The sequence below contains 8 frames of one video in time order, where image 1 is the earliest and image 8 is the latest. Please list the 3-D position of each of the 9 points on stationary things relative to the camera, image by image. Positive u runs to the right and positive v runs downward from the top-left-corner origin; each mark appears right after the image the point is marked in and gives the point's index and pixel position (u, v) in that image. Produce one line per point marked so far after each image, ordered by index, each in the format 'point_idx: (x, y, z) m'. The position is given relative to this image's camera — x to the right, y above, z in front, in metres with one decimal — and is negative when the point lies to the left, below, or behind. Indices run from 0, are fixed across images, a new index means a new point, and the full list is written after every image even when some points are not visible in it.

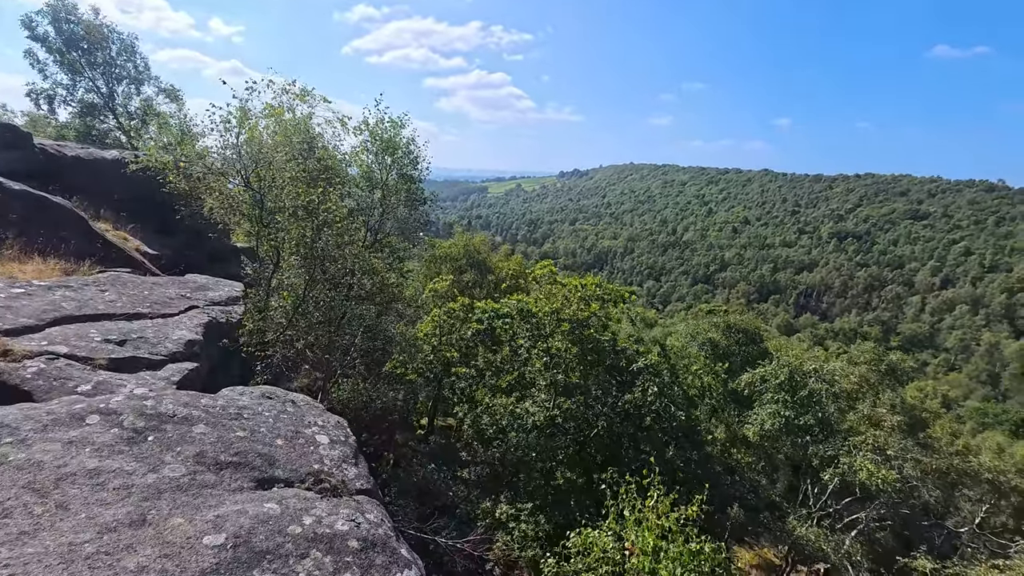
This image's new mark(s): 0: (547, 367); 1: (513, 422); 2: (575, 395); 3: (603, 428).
0: (+1.0, -2.2, +12.5) m
1: (-0.2, -3.1, +11.7) m
2: (+1.7, -2.6, +12.2) m
3: (+2.3, -3.5, +12.2) m
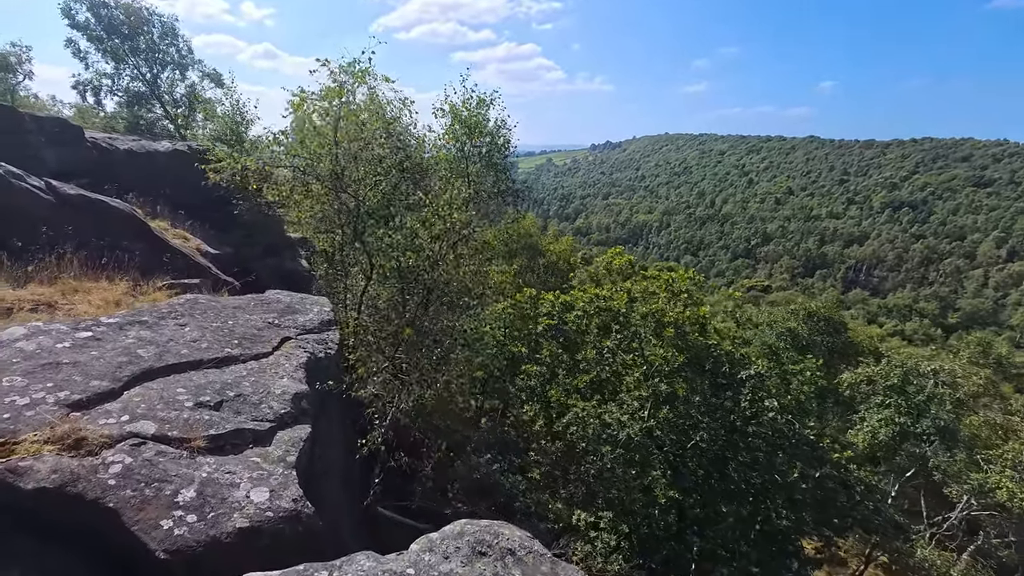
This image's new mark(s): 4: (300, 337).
0: (+3.1, -2.1, +11.2) m
1: (+1.9, -3.1, +10.5) m
2: (+3.8, -2.5, +10.9) m
3: (+4.4, -3.5, +10.9) m
4: (-3.0, -0.8, +6.6) m
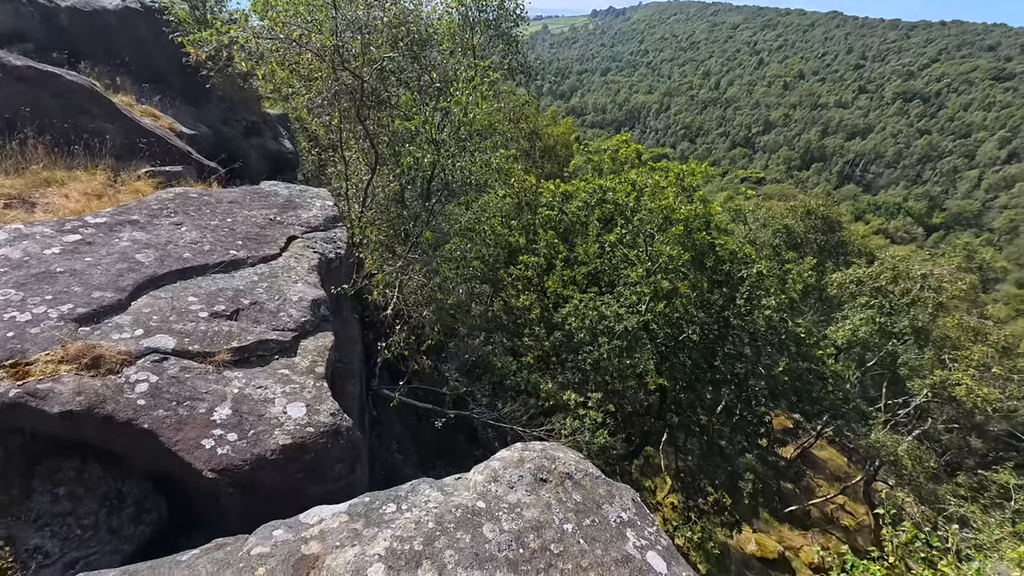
0: (+3.1, +0.3, +11.2) m
1: (+1.9, -0.8, +10.7) m
2: (+3.8, -0.2, +11.0) m
3: (+4.3, -1.1, +11.3) m
4: (-2.8, +0.7, +6.3) m
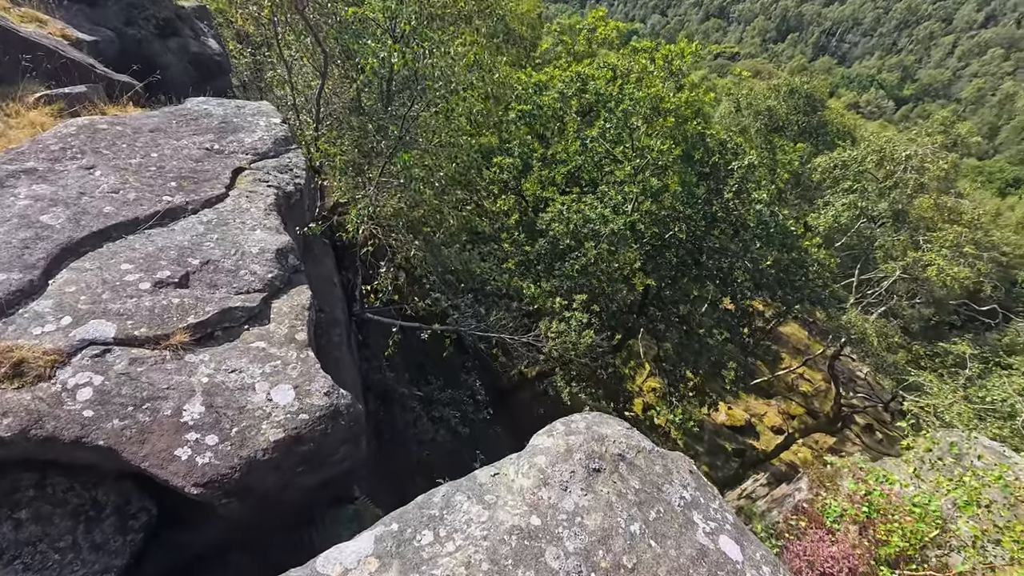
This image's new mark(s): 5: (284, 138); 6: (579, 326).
0: (+2.6, +2.6, +10.6) m
1: (+1.5, +1.3, +10.3) m
2: (+3.4, +2.1, +10.5) m
3: (+4.0, +1.3, +11.0) m
4: (-2.9, +1.4, +5.4) m
5: (-2.9, +1.9, +6.0) m
6: (+1.5, -0.8, +10.1) m
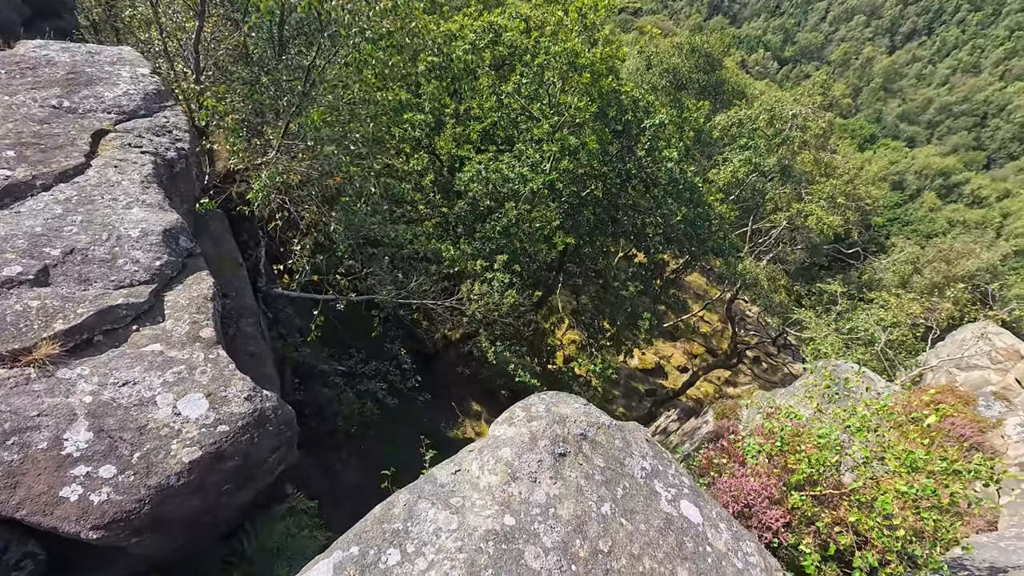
0: (+0.8, +3.5, +10.5) m
1: (-0.2, +2.1, +10.1) m
2: (+1.5, +3.0, +10.5) m
3: (+2.1, +2.3, +11.2) m
4: (-3.7, +1.6, +4.5) m
5: (-3.8, +2.1, +5.1) m
6: (-0.2, 0.0, +10.1) m
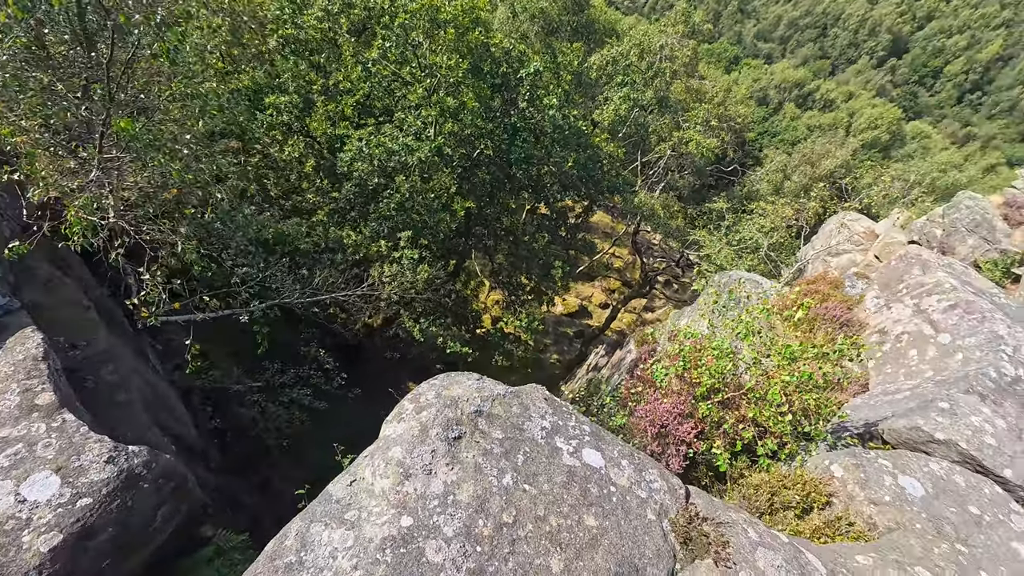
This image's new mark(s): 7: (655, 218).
0: (-1.9, +4.1, +10.0) m
1: (-2.5, +2.5, +9.6) m
2: (-1.1, +3.8, +10.3) m
3: (-0.5, +3.2, +11.0) m
4: (-4.9, +1.0, +3.6) m
5: (-5.1, +1.5, +4.1) m
6: (-2.1, +0.5, +9.8) m
7: (+4.5, +2.2, +14.9) m
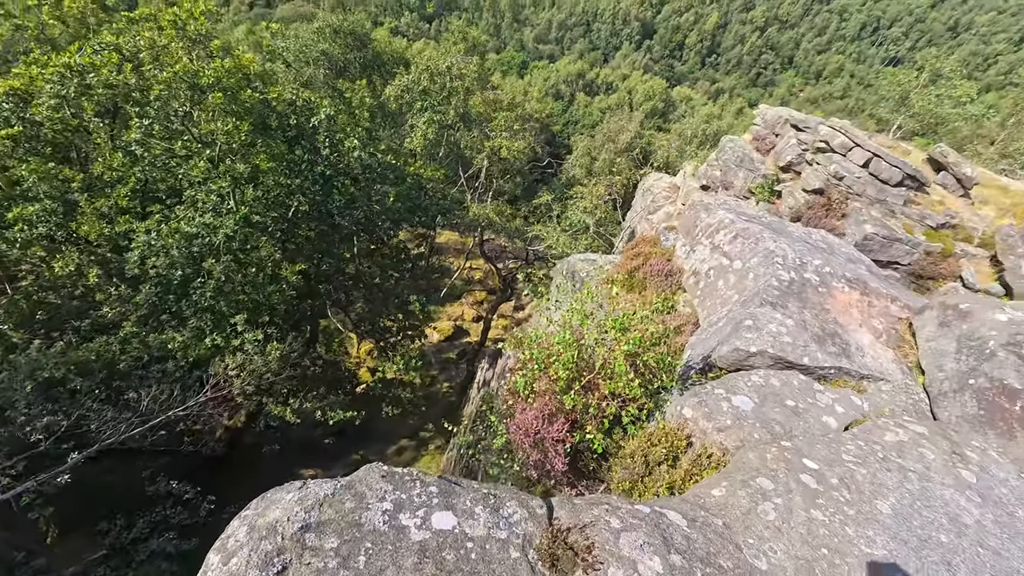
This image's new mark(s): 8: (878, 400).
0: (-5.8, +2.3, +9.0) m
1: (-5.8, +0.7, +8.5) m
2: (-5.0, +2.2, +9.5) m
3: (-4.6, +1.8, +10.4) m
4: (-6.0, -1.0, +2.1) m
5: (-6.5, -0.6, +2.5) m
6: (-4.8, -1.1, +8.8) m
7: (-0.6, +2.1, +15.5) m
8: (+3.6, -1.1, +4.6) m
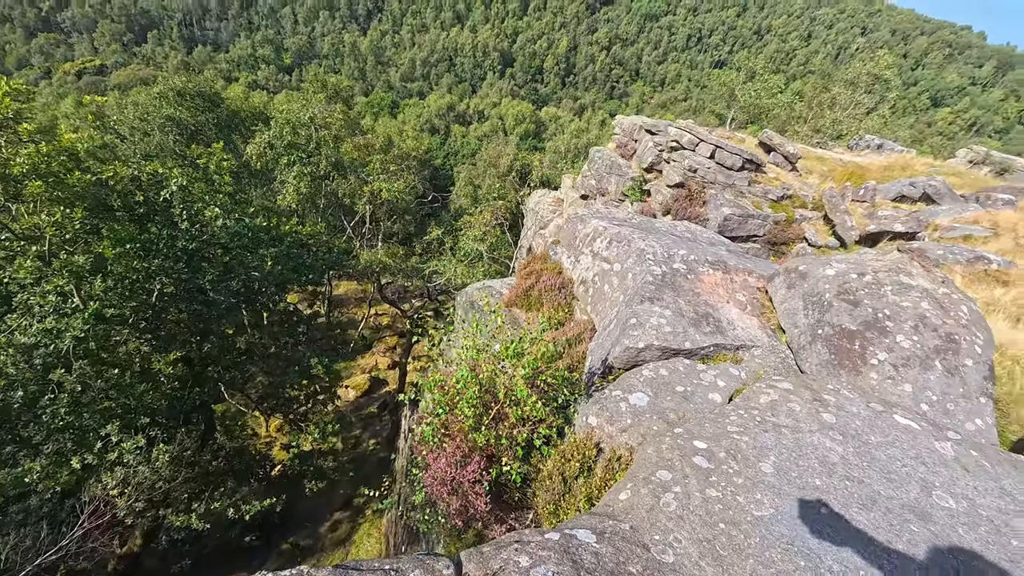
0: (-7.9, +0.3, +7.8) m
1: (-7.4, -1.2, +7.2) m
2: (-7.2, +0.4, +8.4) m
3: (-6.8, 0.0, +9.4) m
4: (-6.1, -2.4, +0.9) m
5: (-6.8, -2.1, +1.2) m
6: (-6.2, -2.8, +7.7) m
7: (-3.9, +0.6, +15.2) m
8: (+2.6, -0.8, +5.2) m
